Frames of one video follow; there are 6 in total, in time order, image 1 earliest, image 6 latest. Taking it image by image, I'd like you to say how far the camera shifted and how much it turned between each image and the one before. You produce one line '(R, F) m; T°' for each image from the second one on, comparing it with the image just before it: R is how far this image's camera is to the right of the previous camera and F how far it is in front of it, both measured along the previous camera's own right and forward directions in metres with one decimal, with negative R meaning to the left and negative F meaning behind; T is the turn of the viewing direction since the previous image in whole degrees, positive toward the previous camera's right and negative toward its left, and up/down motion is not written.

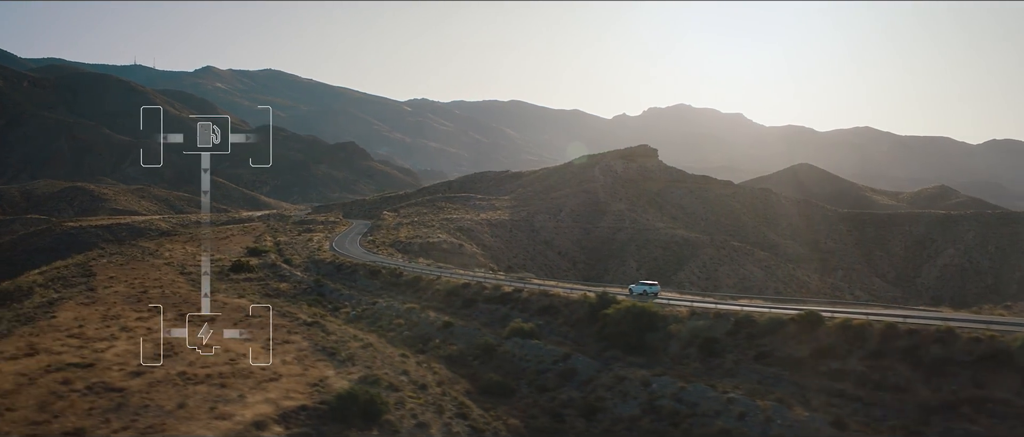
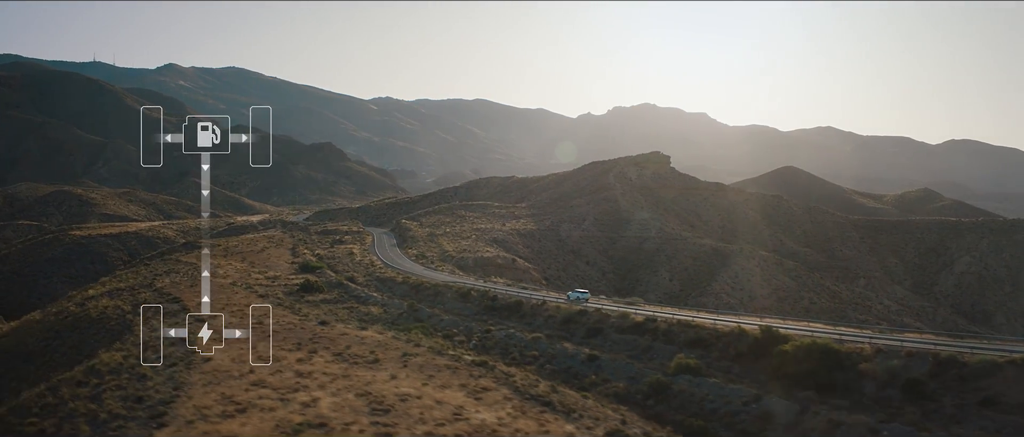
(-4.8, +0.5) m; +2°
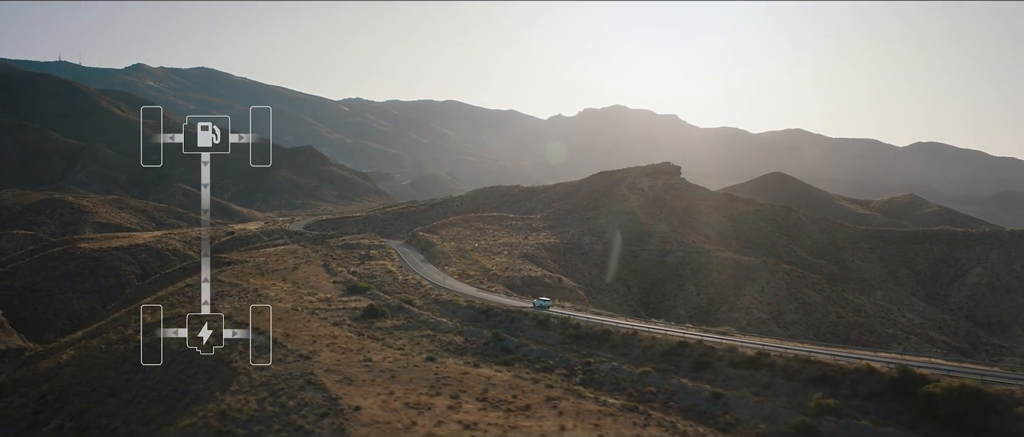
(-4.0, +0.2) m; +2°
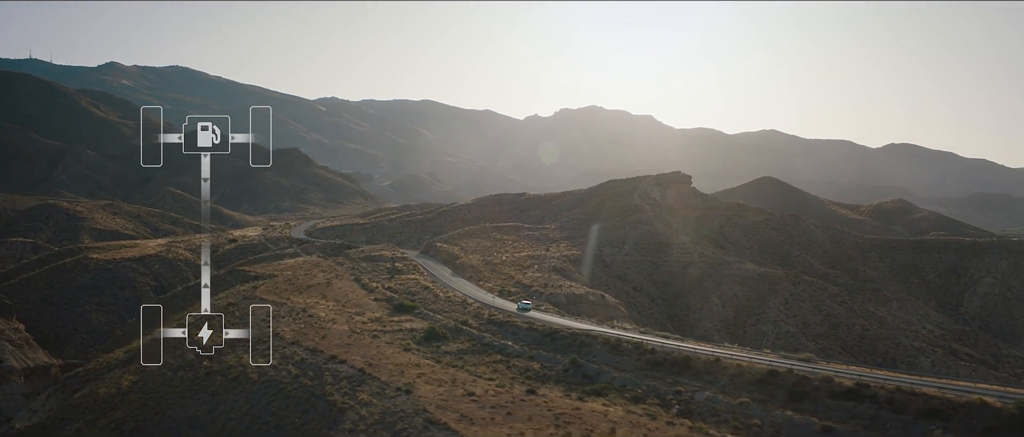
(-3.6, +0.1) m; +1°
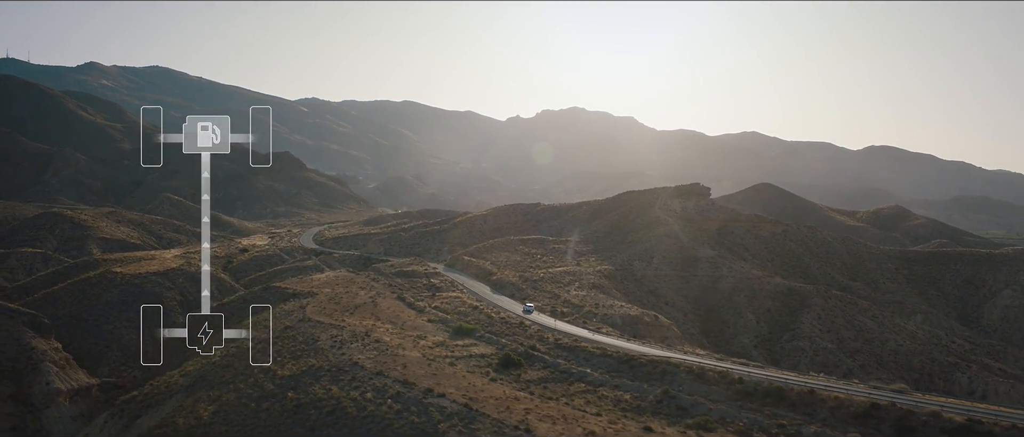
(-4.0, -0.1) m; +1°
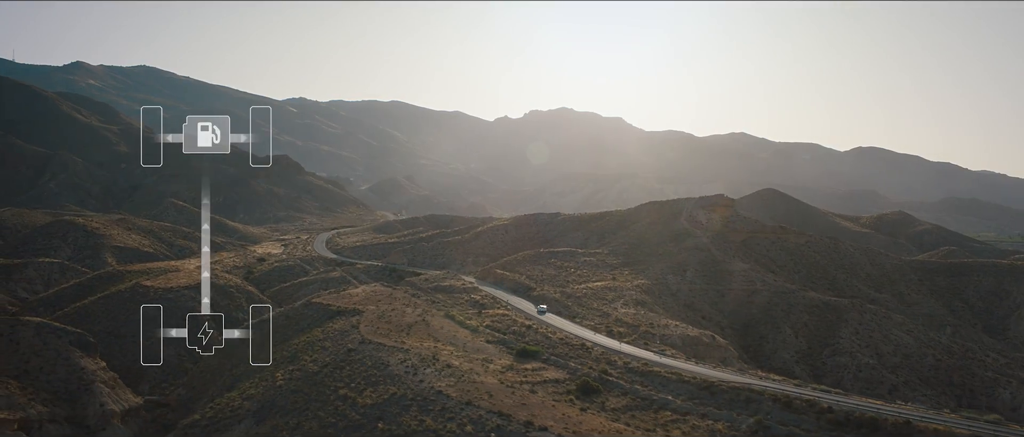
(-3.9, -0.1) m; 0°
